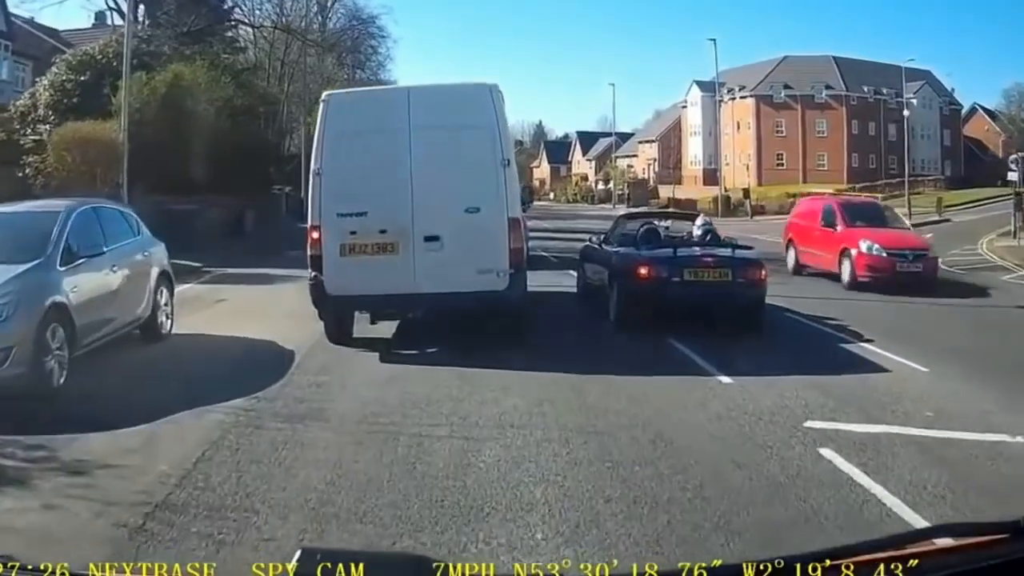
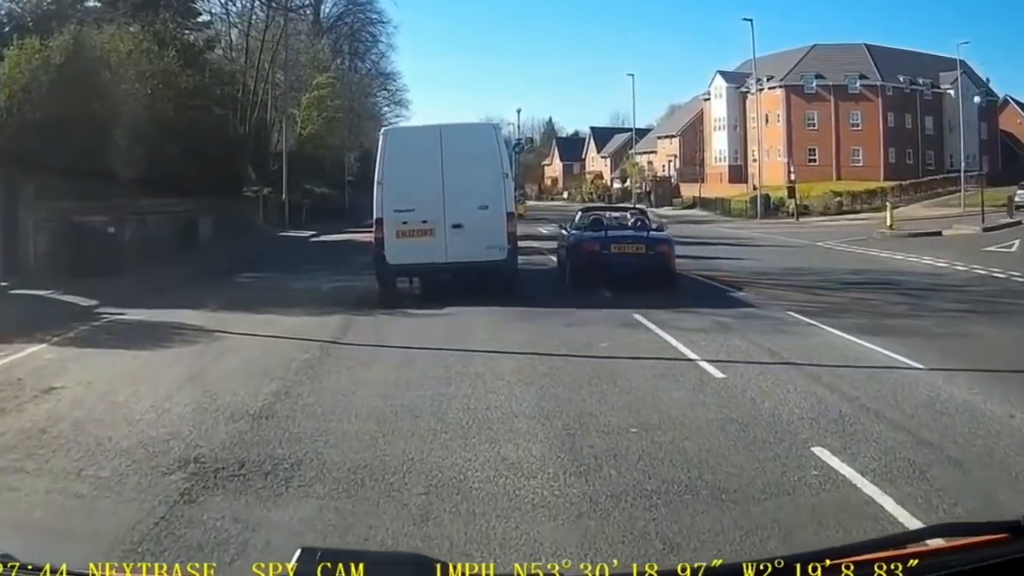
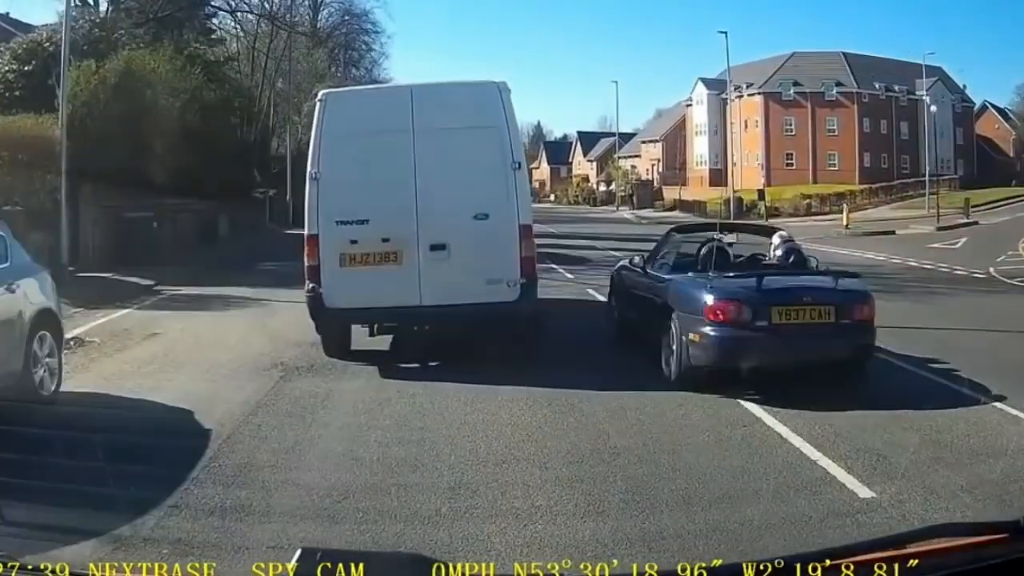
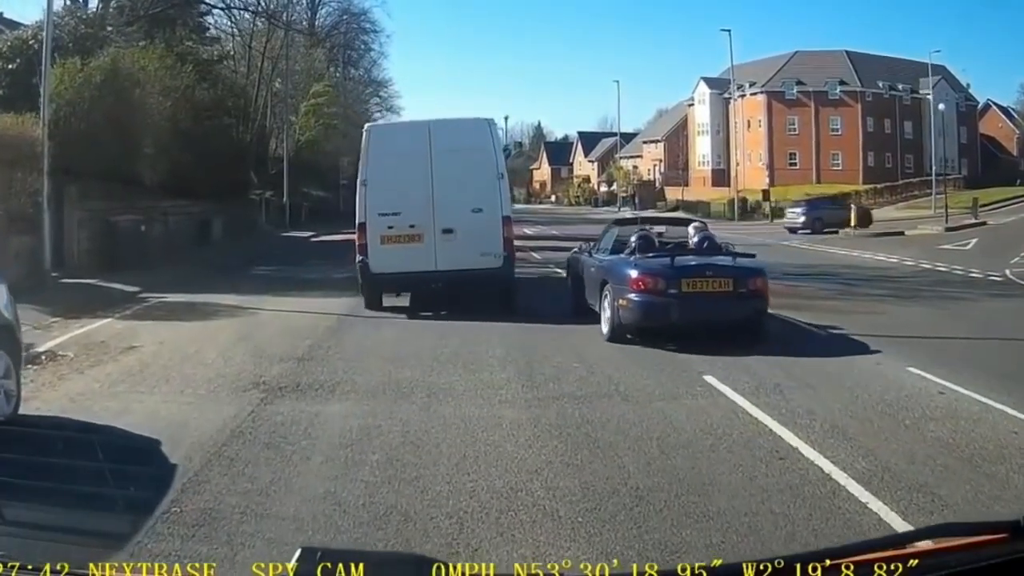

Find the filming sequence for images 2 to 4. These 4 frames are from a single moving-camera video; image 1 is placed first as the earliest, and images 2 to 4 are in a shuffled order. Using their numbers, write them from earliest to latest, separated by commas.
3, 4, 2
